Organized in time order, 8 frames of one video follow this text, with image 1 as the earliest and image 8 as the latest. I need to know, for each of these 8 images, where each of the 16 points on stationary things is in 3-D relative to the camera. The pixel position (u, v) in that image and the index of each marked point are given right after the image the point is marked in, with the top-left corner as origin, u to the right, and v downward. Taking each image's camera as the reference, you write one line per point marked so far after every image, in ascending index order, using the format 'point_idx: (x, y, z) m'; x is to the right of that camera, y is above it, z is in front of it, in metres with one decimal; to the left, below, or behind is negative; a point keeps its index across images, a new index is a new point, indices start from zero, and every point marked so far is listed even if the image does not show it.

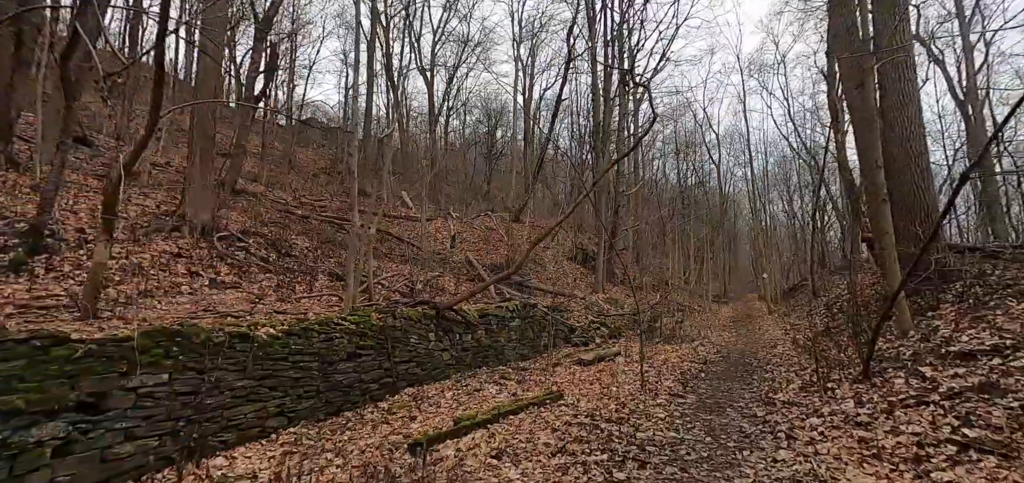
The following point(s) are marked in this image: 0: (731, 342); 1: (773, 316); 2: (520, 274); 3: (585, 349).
0: (+5.6, -2.6, +13.0) m
1: (+9.8, -2.9, +19.1) m
2: (+0.3, -1.3, +19.8) m
3: (+1.7, -2.5, +11.7) m
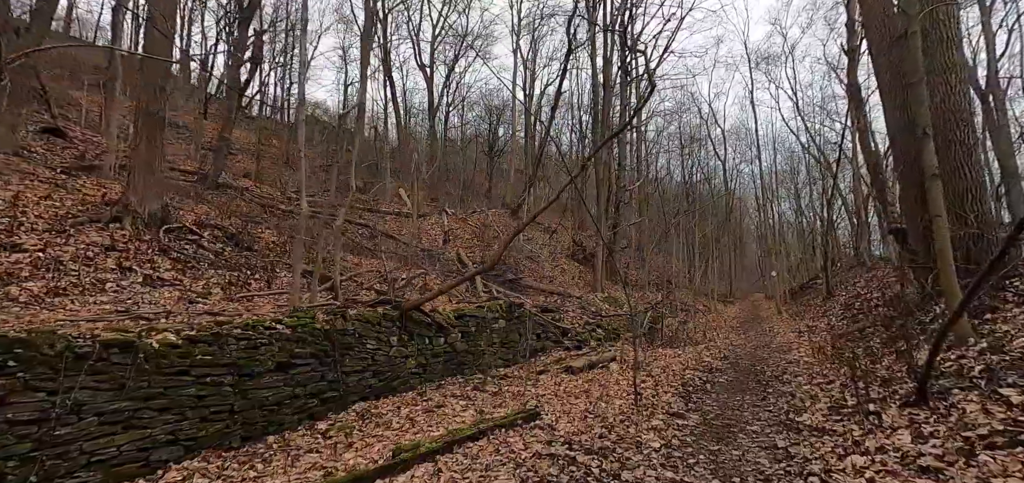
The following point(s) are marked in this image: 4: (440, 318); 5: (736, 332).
0: (+5.3, -2.4, +11.8) m
1: (+9.6, -2.7, +17.9) m
2: (0.0, -1.1, +18.7) m
3: (+1.4, -2.4, +10.5) m
4: (-1.2, -1.2, +8.2) m
5: (+6.8, -2.7, +15.4) m
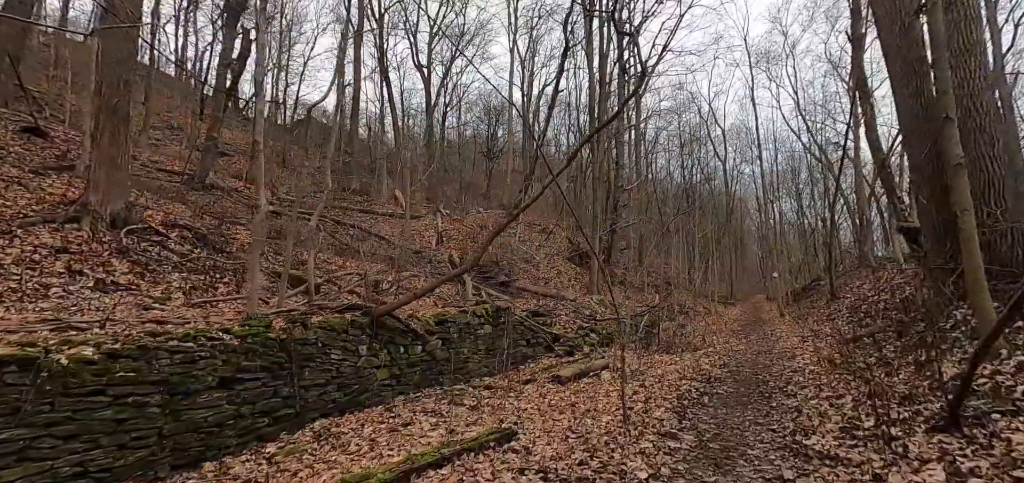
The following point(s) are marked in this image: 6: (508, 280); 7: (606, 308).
0: (+5.0, -2.4, +11.2) m
1: (+9.3, -2.7, +17.3) m
2: (-0.2, -1.2, +18.1) m
3: (+1.1, -2.4, +9.9) m
4: (-1.4, -1.3, +7.7) m
5: (+6.6, -2.7, +14.8) m
6: (-0.1, -1.2, +16.3) m
7: (+2.9, -2.2, +15.8) m
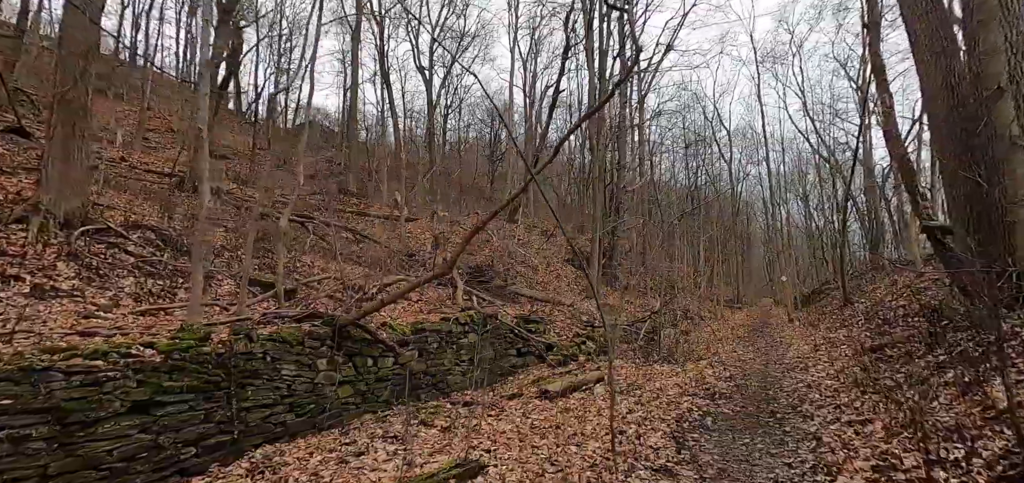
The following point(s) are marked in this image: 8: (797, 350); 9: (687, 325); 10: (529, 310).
0: (+4.8, -2.5, +10.4) m
1: (+9.2, -2.8, +16.5) m
2: (-0.4, -1.3, +17.4) m
3: (+0.9, -2.4, +9.2) m
4: (-1.7, -1.3, +6.9) m
5: (+6.4, -2.8, +14.0) m
6: (-0.3, -1.3, +15.6) m
7: (+2.8, -2.2, +15.0) m
8: (+6.3, -2.4, +11.2) m
9: (+5.2, -2.5, +15.0) m
10: (+0.4, -1.7, +12.5) m
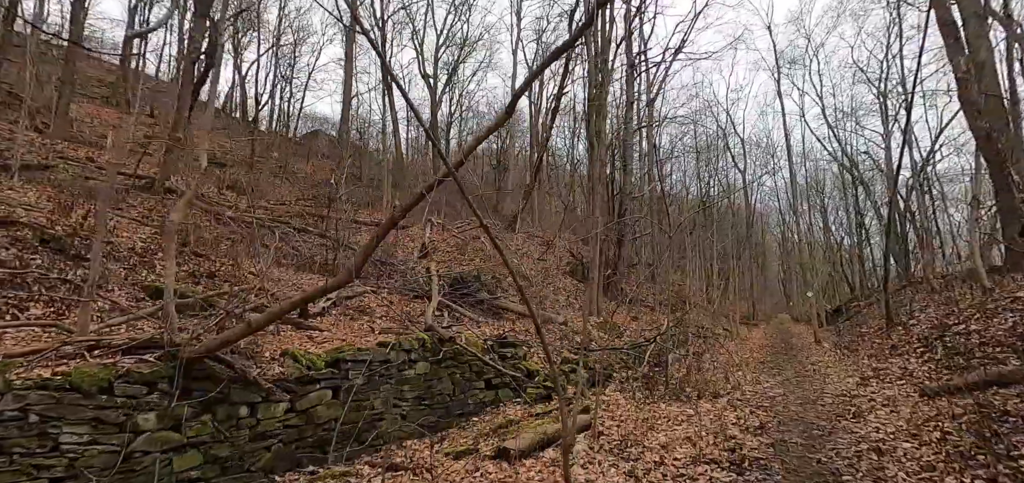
0: (+4.3, -2.6, +8.3) m
1: (+8.8, -3.1, +14.3) m
2: (-0.7, -1.5, +15.4) m
3: (+0.4, -2.5, +7.1) m
4: (-2.3, -1.2, +5.0) m
5: (+6.0, -3.0, +11.8) m
6: (-0.7, -1.5, +13.6) m
7: (+2.4, -2.4, +12.9) m
8: (+5.9, -2.5, +9.0) m
9: (+4.8, -2.7, +12.9) m
10: (0.0, -1.8, +10.4) m
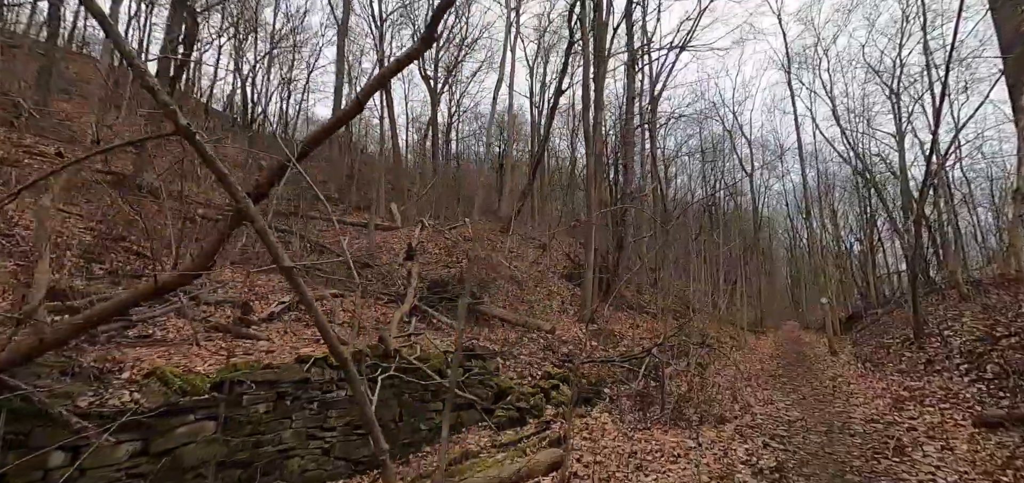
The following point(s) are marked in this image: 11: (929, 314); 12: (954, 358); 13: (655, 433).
0: (+3.9, -2.5, +6.9) m
1: (+8.4, -3.1, +12.8) m
2: (-1.1, -1.5, +14.1) m
3: (-0.1, -2.4, +5.8) m
4: (-2.7, -1.1, +3.7) m
5: (+5.6, -3.0, +10.4) m
6: (-1.1, -1.5, +12.3) m
7: (+1.9, -2.4, +11.6) m
8: (+5.4, -2.5, +7.7) m
9: (+4.4, -2.7, +11.5) m
10: (-0.5, -1.8, +9.1) m
11: (+10.5, -1.8, +12.6) m
12: (+7.3, -1.9, +8.3) m
13: (+1.8, -2.4, +6.4) m
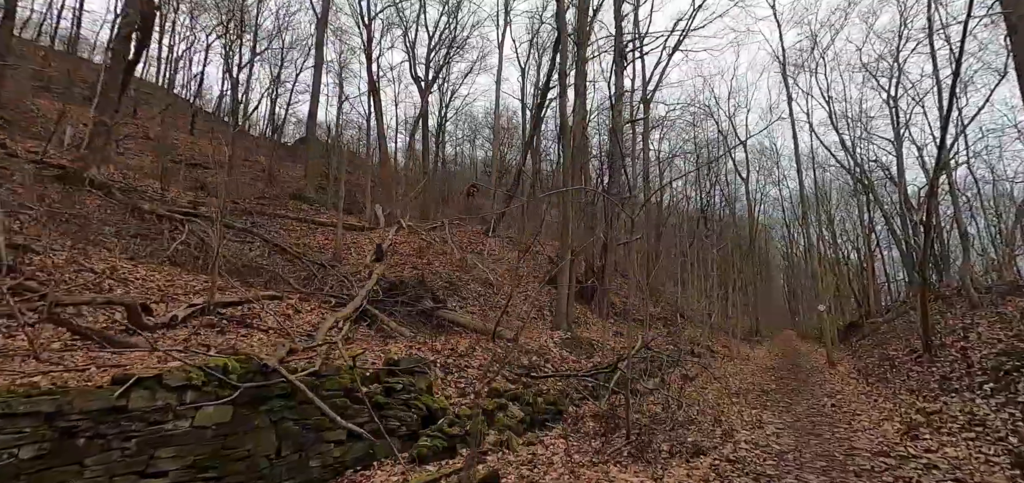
0: (+3.0, -2.4, +5.6) m
1: (+7.5, -3.1, +11.6) m
2: (-1.9, -1.5, +12.8) m
3: (-0.9, -2.2, +4.5) m
4: (-3.6, -0.9, +2.4) m
5: (+4.7, -2.9, +9.1) m
6: (-1.9, -1.4, +11.0) m
7: (+1.1, -2.4, +10.3) m
8: (+4.6, -2.4, +6.4) m
9: (+3.5, -2.6, +10.2) m
10: (-1.3, -1.7, +7.8) m
11: (+9.6, -1.8, +11.4) m
12: (+6.4, -1.8, +7.0) m
13: (+1.0, -2.3, +5.1) m
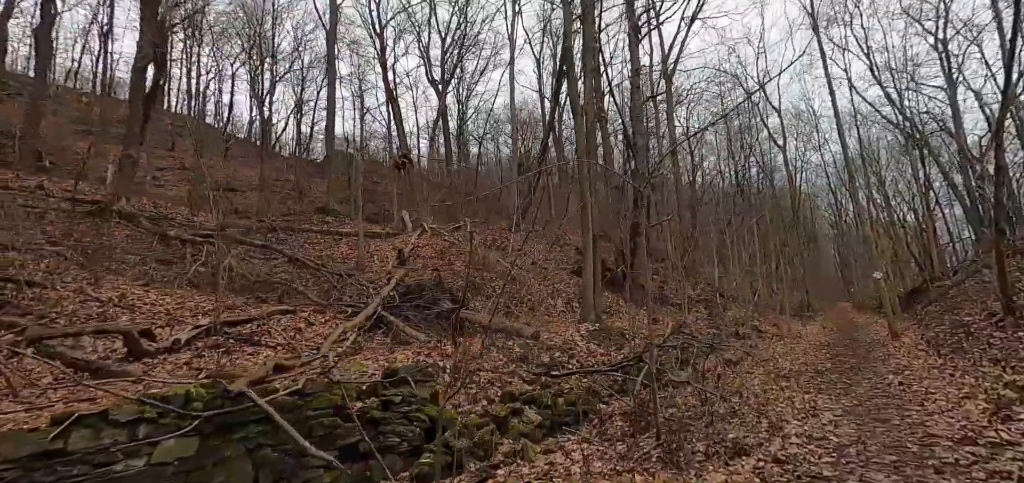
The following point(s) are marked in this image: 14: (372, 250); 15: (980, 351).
0: (+3.2, -2.0, +4.8) m
1: (+8.1, -2.2, +10.4) m
2: (-1.4, -1.4, +12.3) m
3: (-0.9, -2.2, +4.0) m
4: (-3.8, -1.2, +2.0) m
5: (+5.1, -2.3, +8.1) m
6: (-1.5, -1.4, +10.5) m
7: (+1.6, -2.1, +9.6) m
8: (+4.7, -1.9, +5.4) m
9: (+4.0, -2.1, +9.3) m
10: (-1.1, -1.6, +7.3) m
11: (+10.0, -0.8, +10.0) m
12: (+6.6, -1.1, +5.9) m
13: (+1.1, -2.1, +4.4) m
14: (-5.2, -0.3, +18.5) m
15: (+6.8, -1.6, +7.4) m
